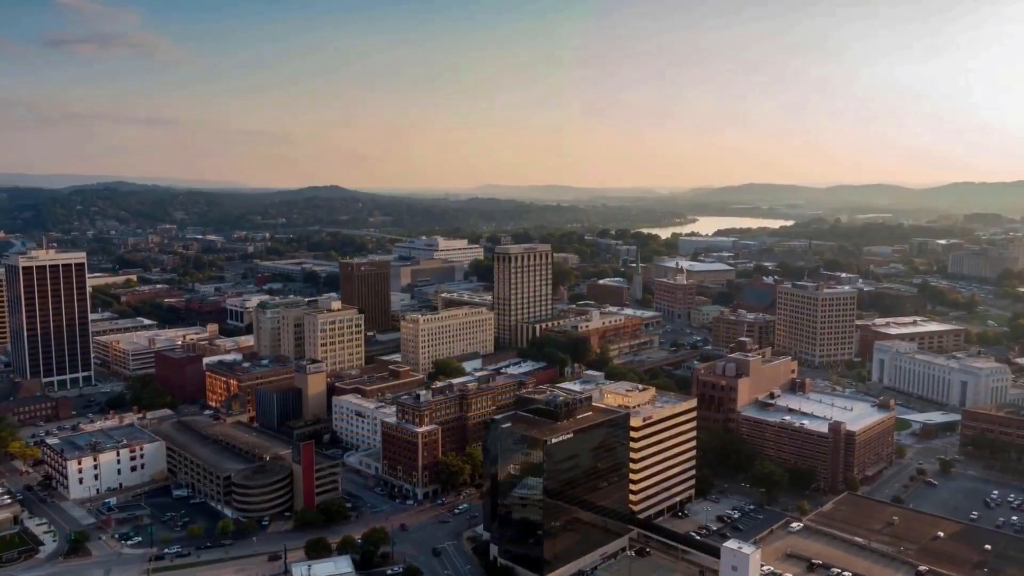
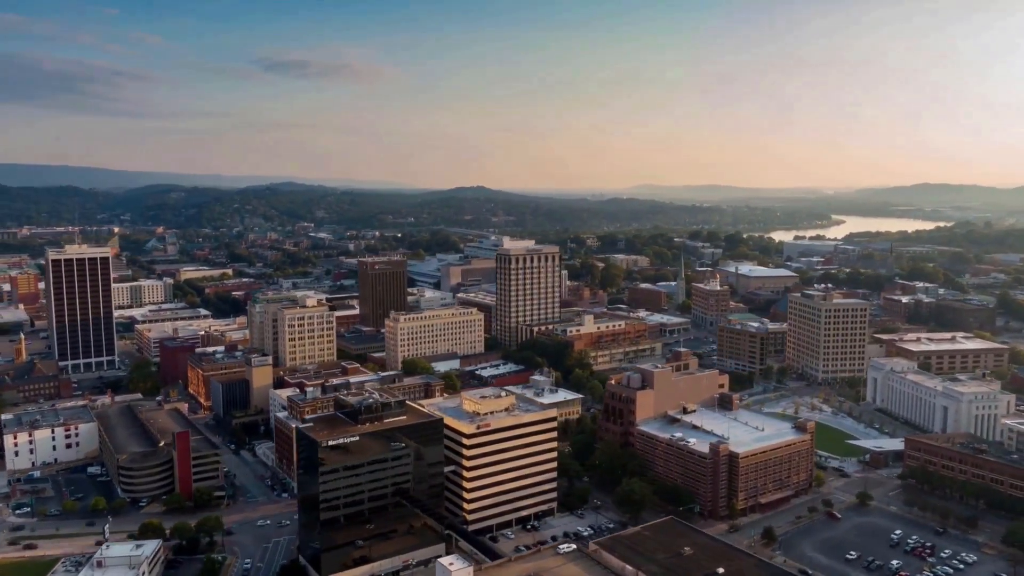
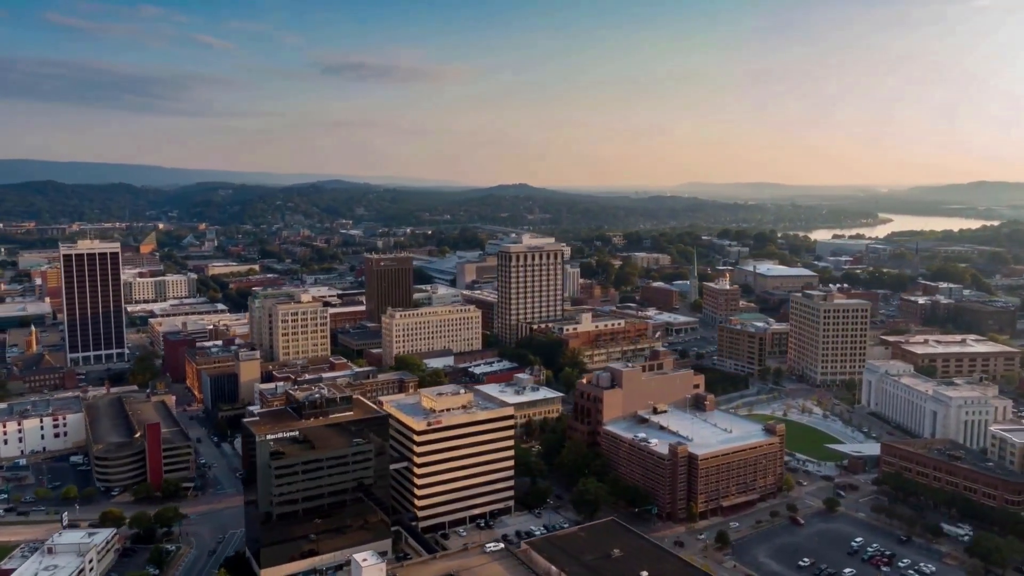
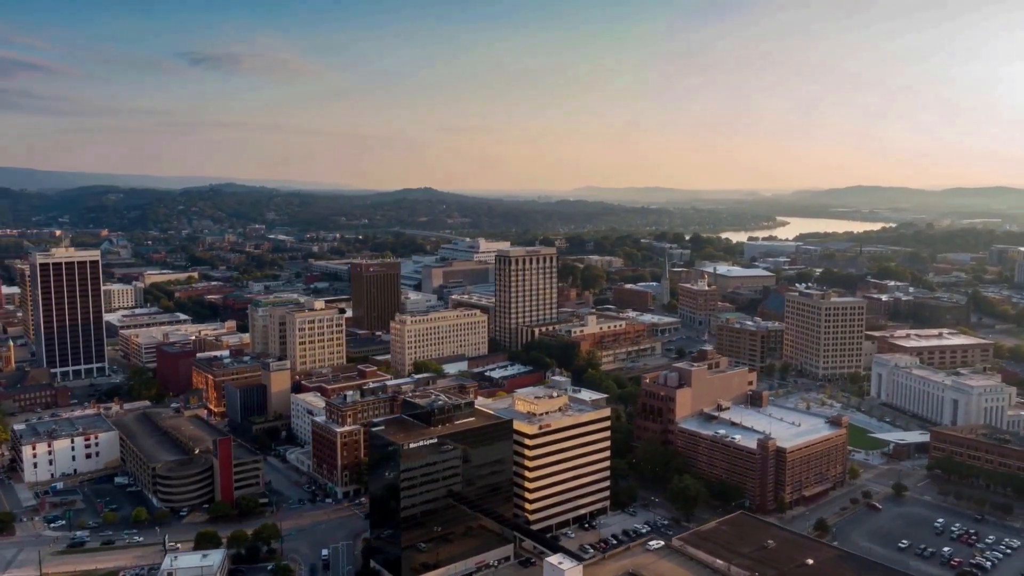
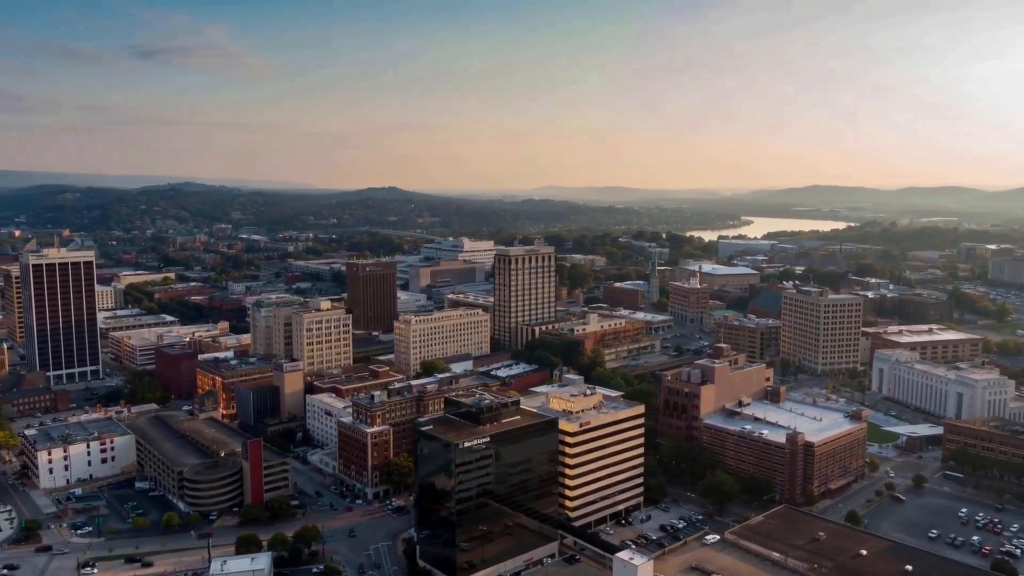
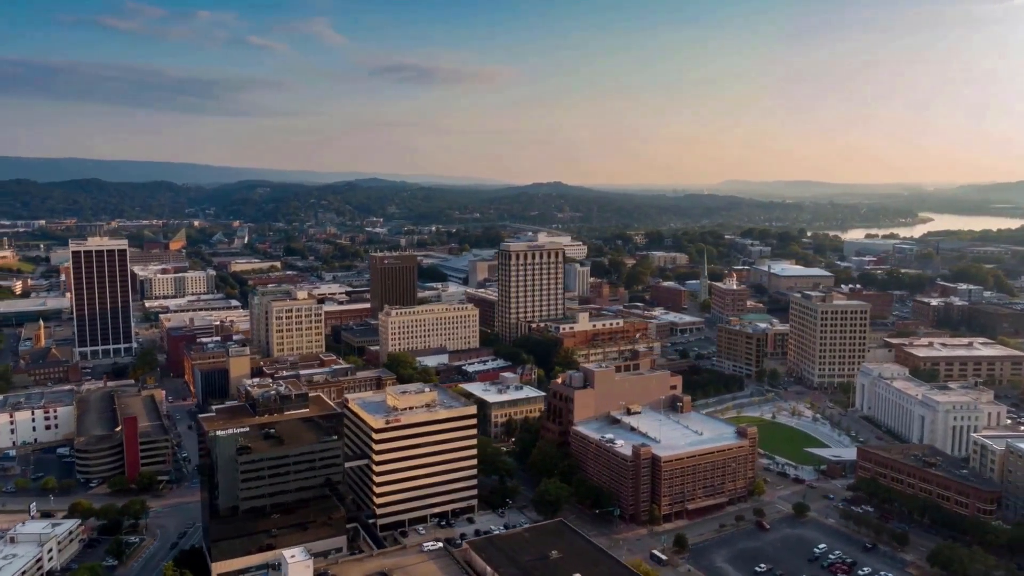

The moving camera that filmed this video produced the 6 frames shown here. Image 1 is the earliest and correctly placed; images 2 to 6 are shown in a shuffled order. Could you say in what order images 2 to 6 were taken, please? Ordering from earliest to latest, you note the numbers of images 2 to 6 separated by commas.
5, 4, 2, 3, 6
